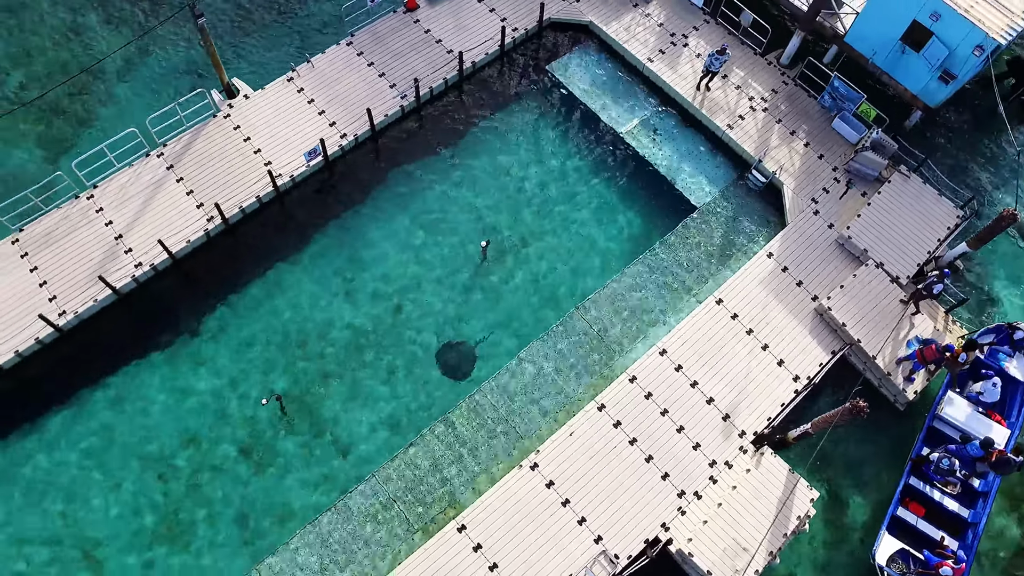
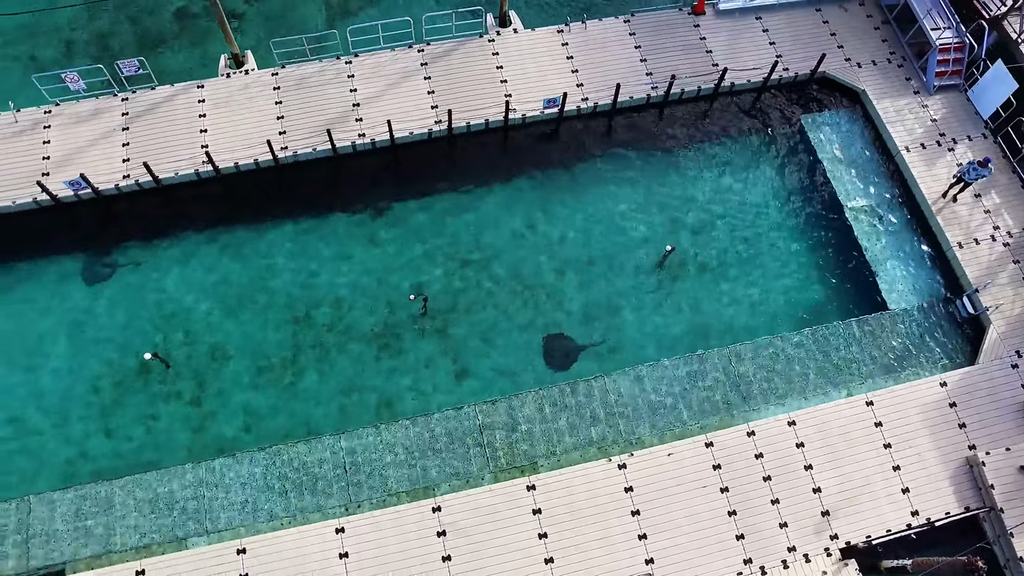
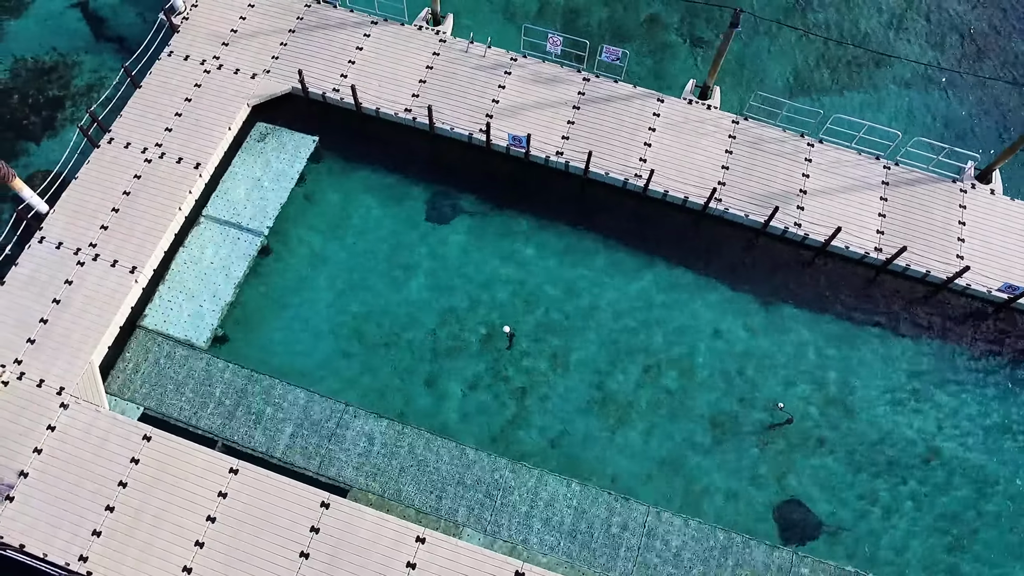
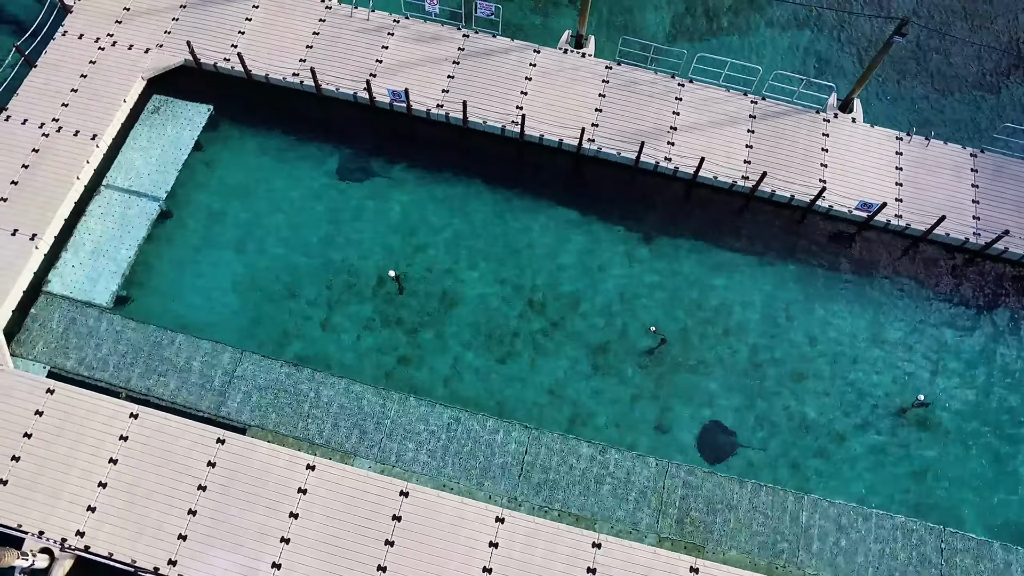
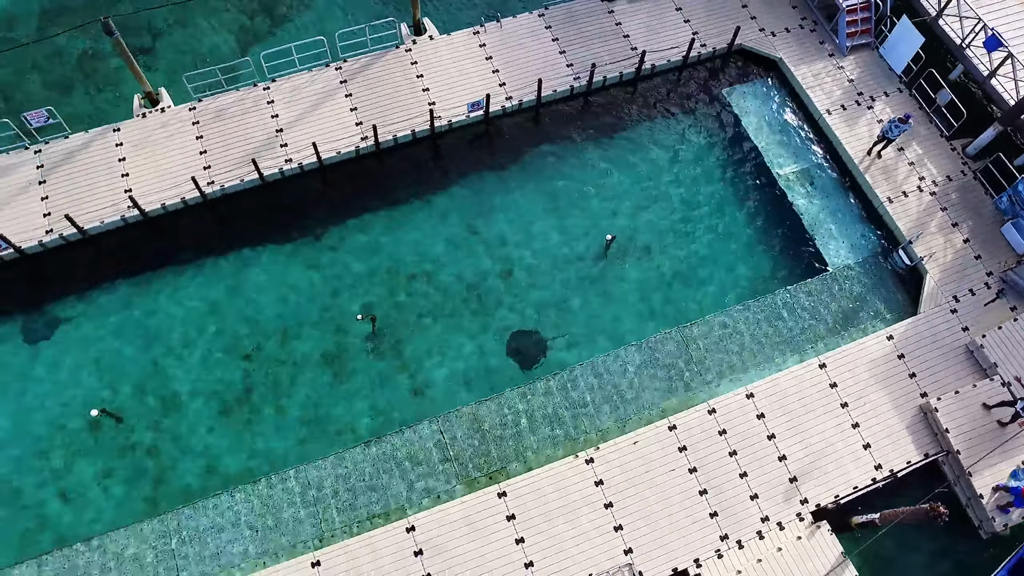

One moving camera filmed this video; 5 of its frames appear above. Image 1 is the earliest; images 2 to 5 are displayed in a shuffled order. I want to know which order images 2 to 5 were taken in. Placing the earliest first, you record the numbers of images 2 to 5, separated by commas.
5, 2, 4, 3
